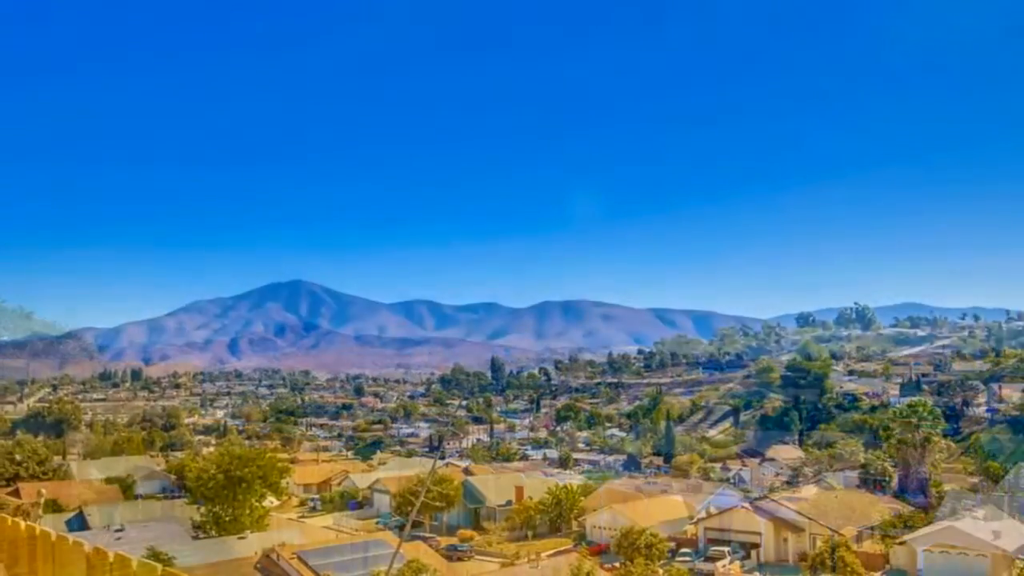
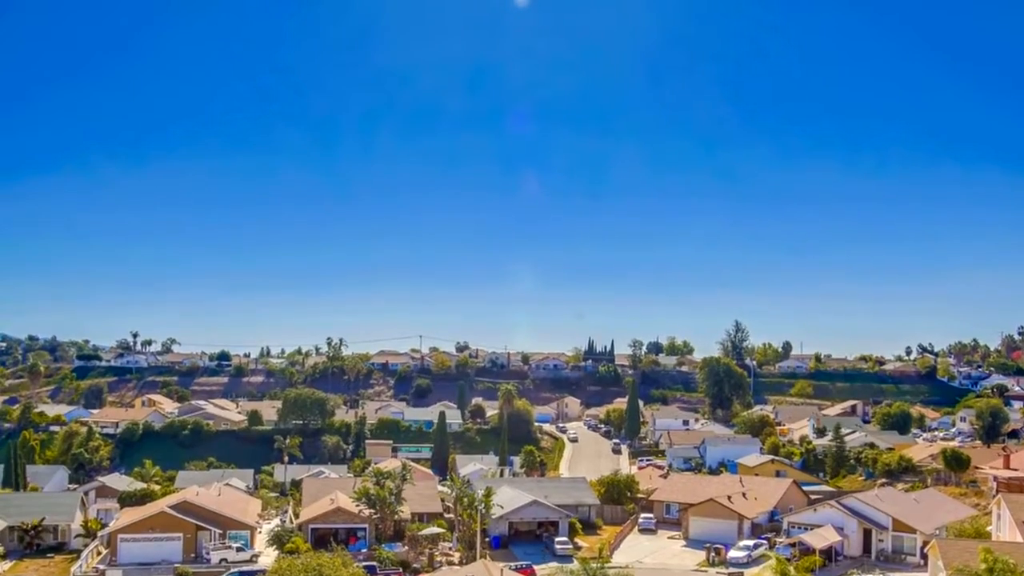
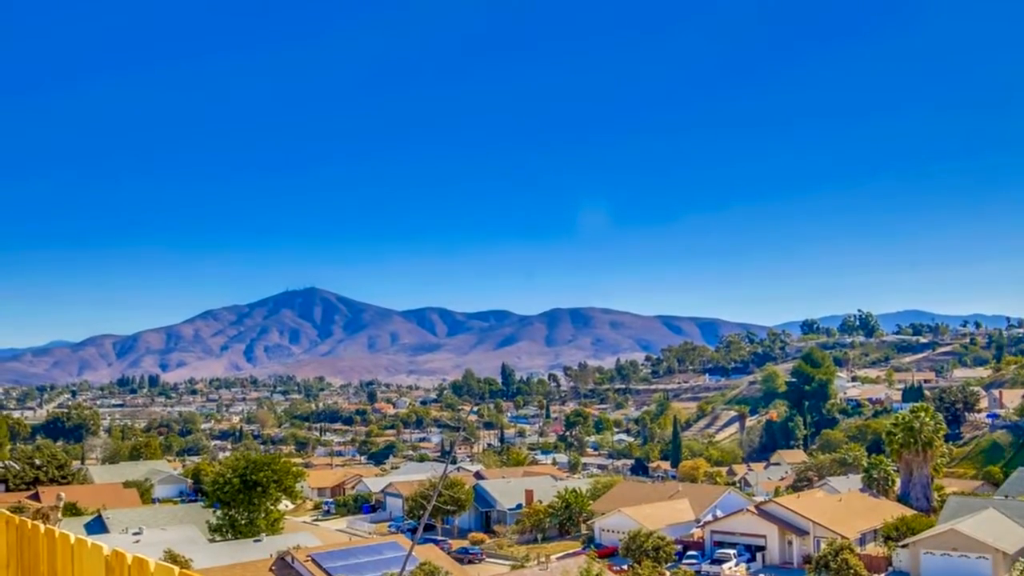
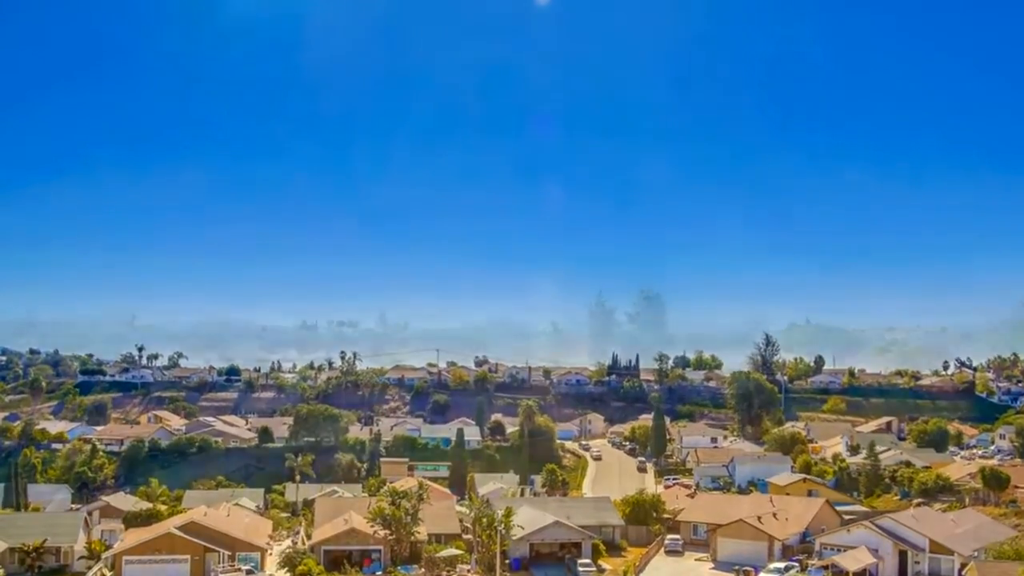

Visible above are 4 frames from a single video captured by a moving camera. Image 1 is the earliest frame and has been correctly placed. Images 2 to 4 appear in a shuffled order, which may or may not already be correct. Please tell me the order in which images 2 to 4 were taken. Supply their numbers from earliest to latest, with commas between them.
3, 2, 4
